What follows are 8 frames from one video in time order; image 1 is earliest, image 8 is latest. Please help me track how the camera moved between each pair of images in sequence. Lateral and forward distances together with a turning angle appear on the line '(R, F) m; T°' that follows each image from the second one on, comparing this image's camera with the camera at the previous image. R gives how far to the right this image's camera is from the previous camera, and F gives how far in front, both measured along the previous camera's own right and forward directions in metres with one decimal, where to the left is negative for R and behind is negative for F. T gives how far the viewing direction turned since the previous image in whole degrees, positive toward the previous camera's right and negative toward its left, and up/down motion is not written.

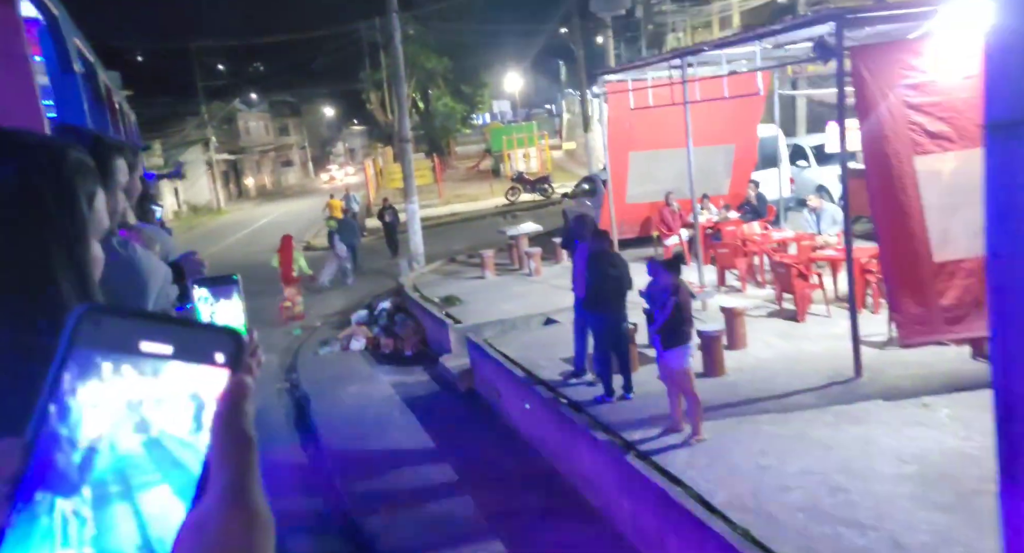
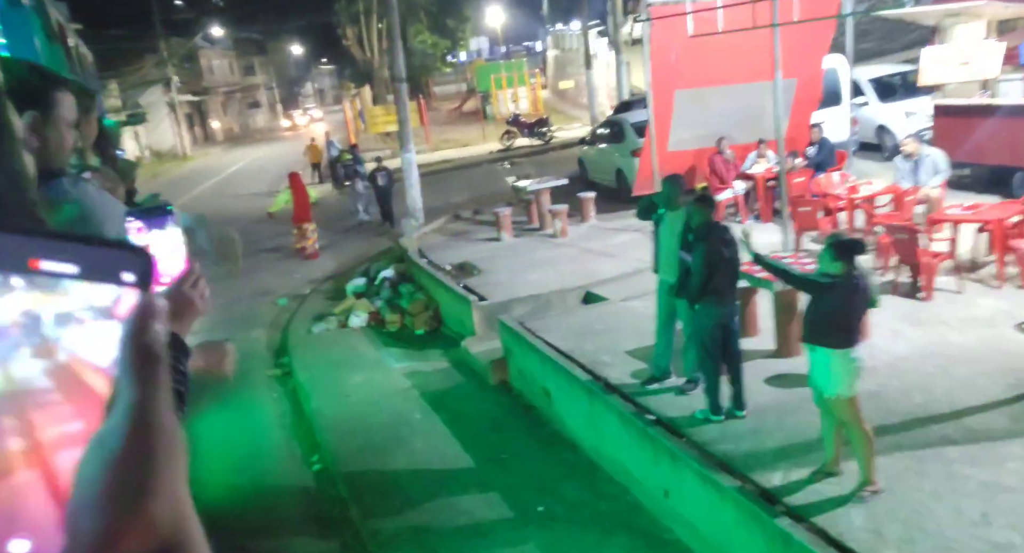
(-0.6, +1.8) m; +2°
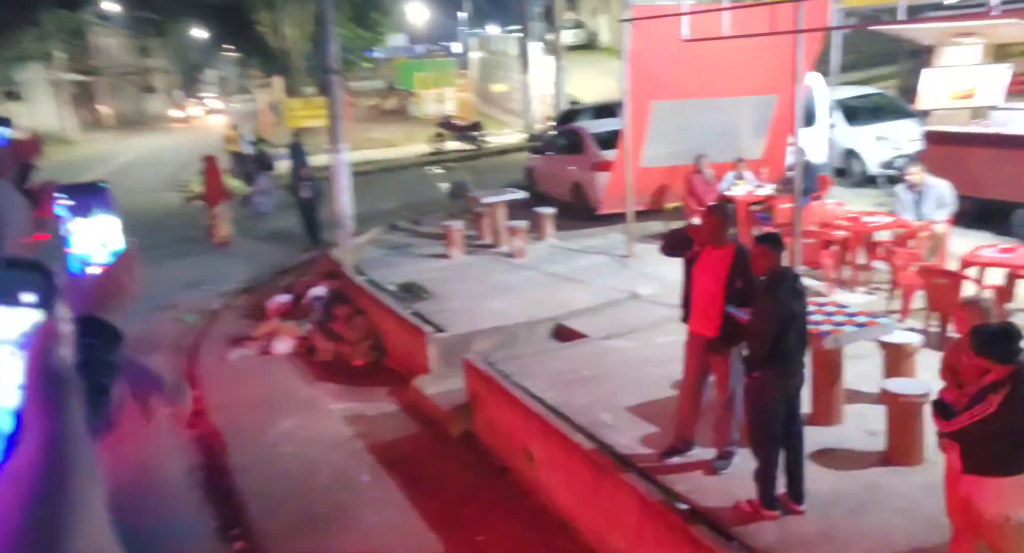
(-0.5, +1.3) m; +6°
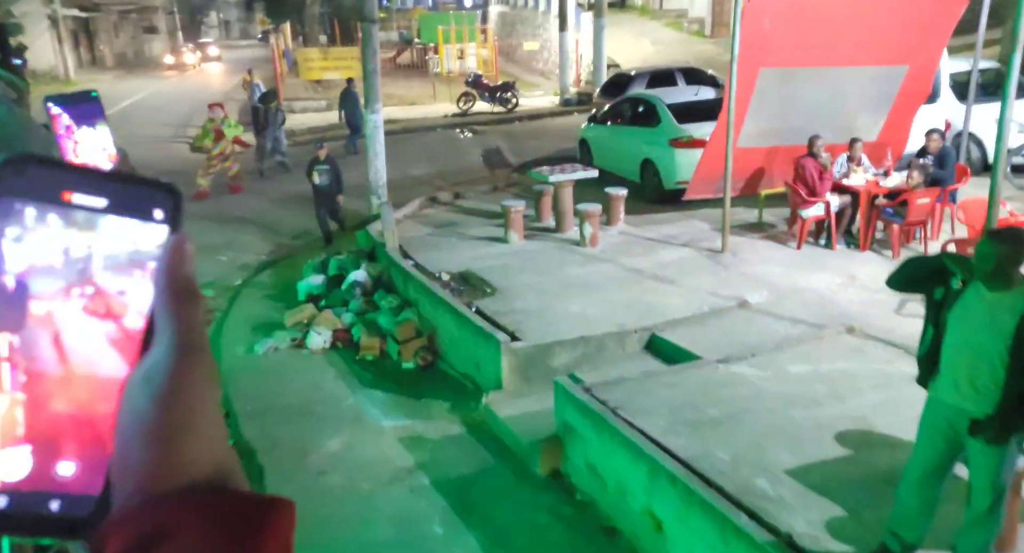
(-0.7, +1.3) m; 0°
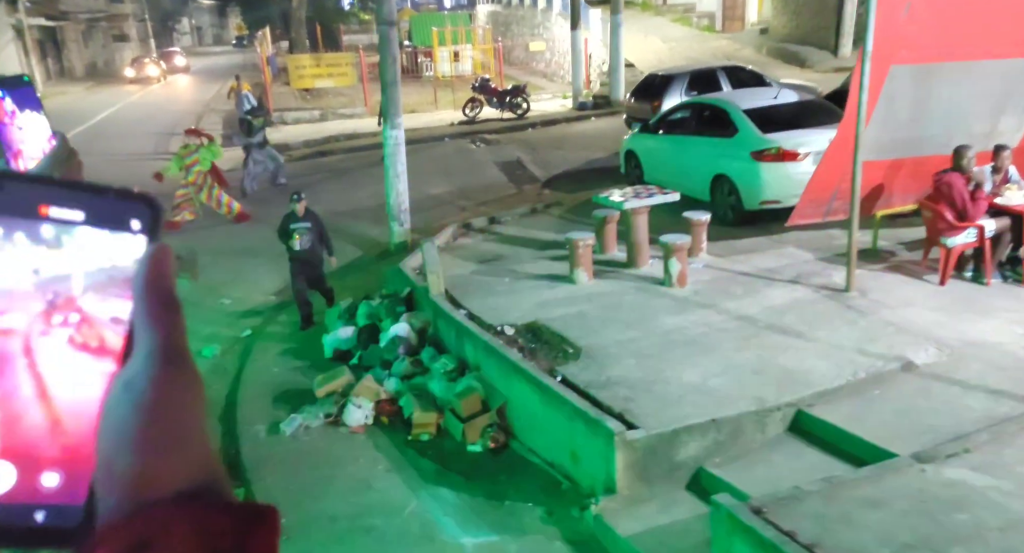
(-0.7, +1.5) m; +1°
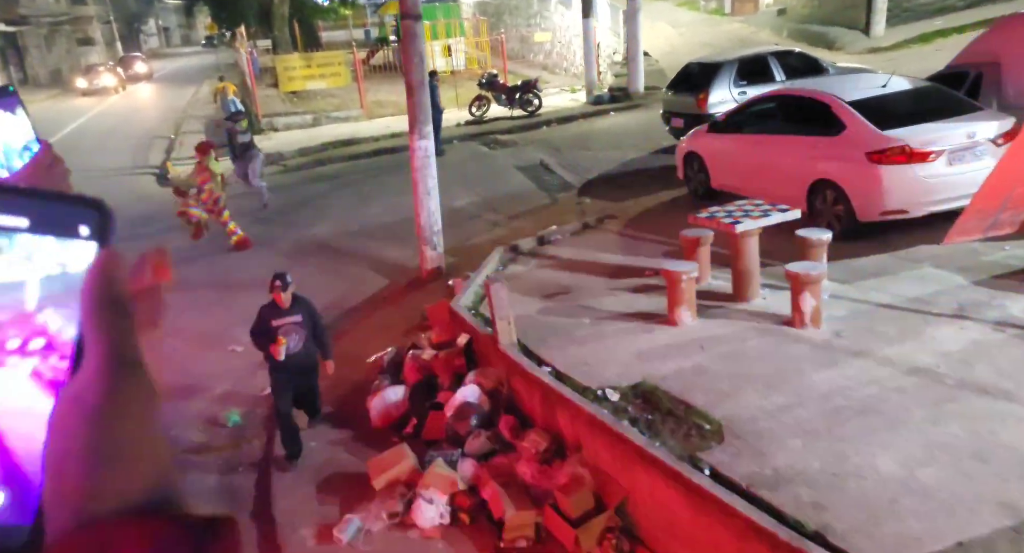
(-0.7, +1.4) m; +1°
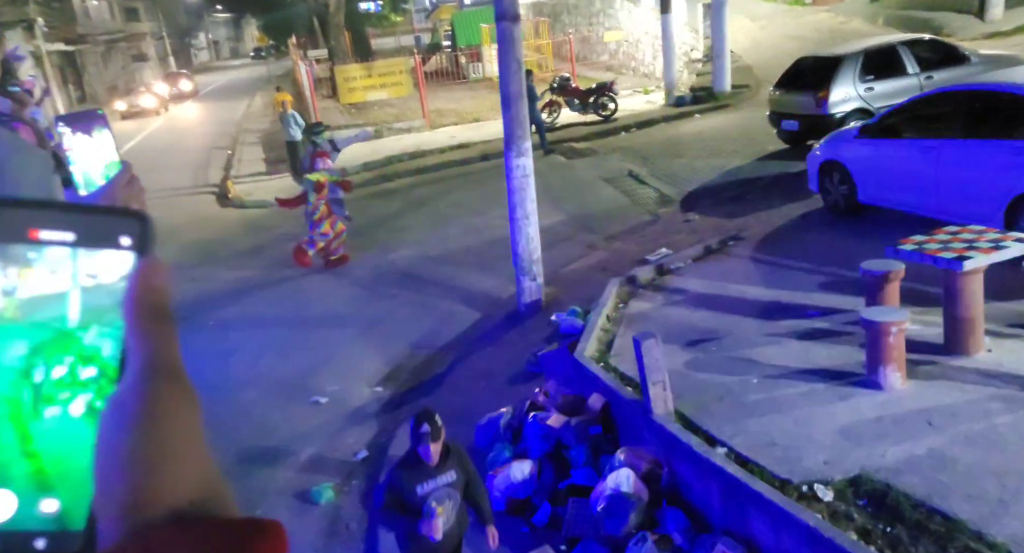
(-0.6, +1.2) m; -3°
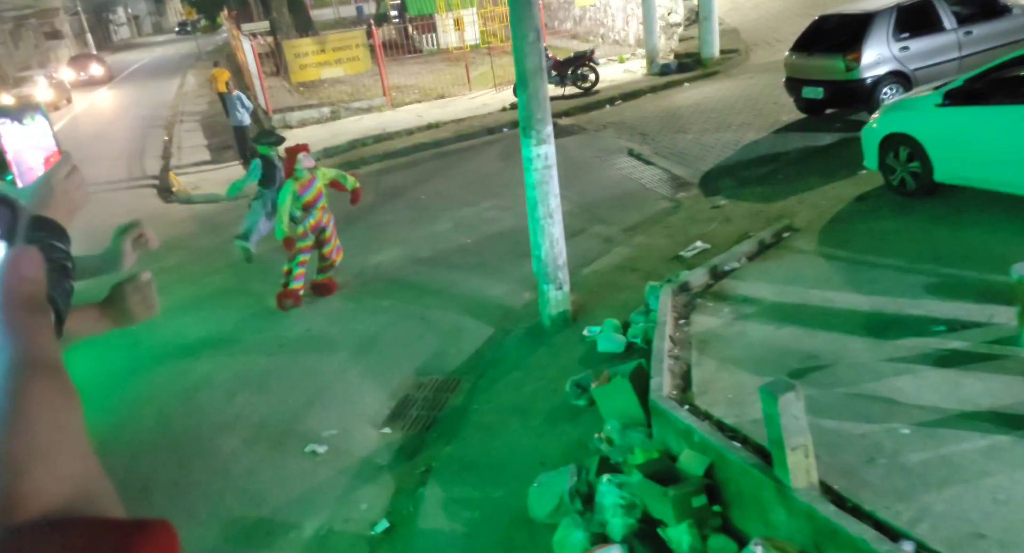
(-0.6, +1.3) m; +3°
